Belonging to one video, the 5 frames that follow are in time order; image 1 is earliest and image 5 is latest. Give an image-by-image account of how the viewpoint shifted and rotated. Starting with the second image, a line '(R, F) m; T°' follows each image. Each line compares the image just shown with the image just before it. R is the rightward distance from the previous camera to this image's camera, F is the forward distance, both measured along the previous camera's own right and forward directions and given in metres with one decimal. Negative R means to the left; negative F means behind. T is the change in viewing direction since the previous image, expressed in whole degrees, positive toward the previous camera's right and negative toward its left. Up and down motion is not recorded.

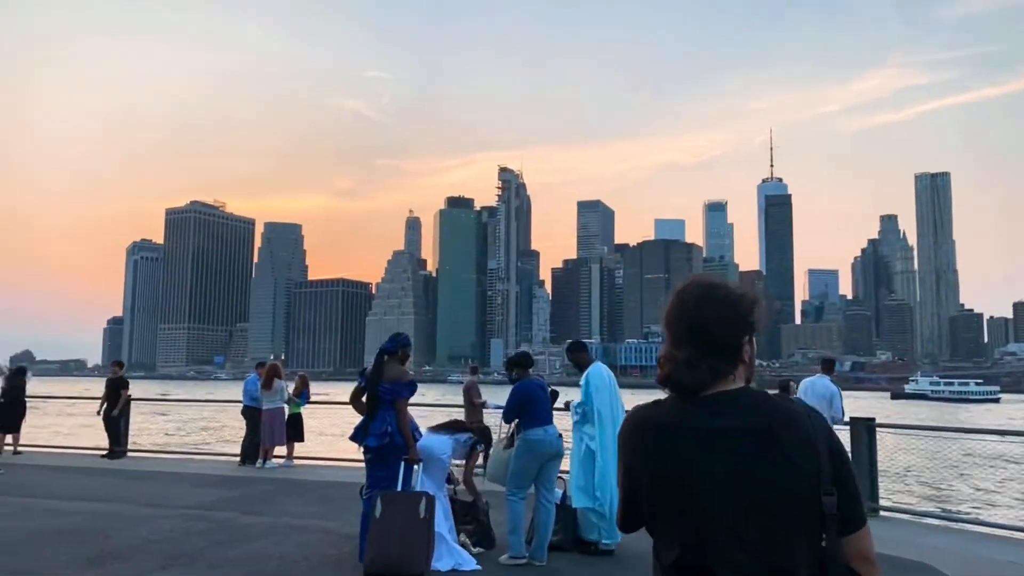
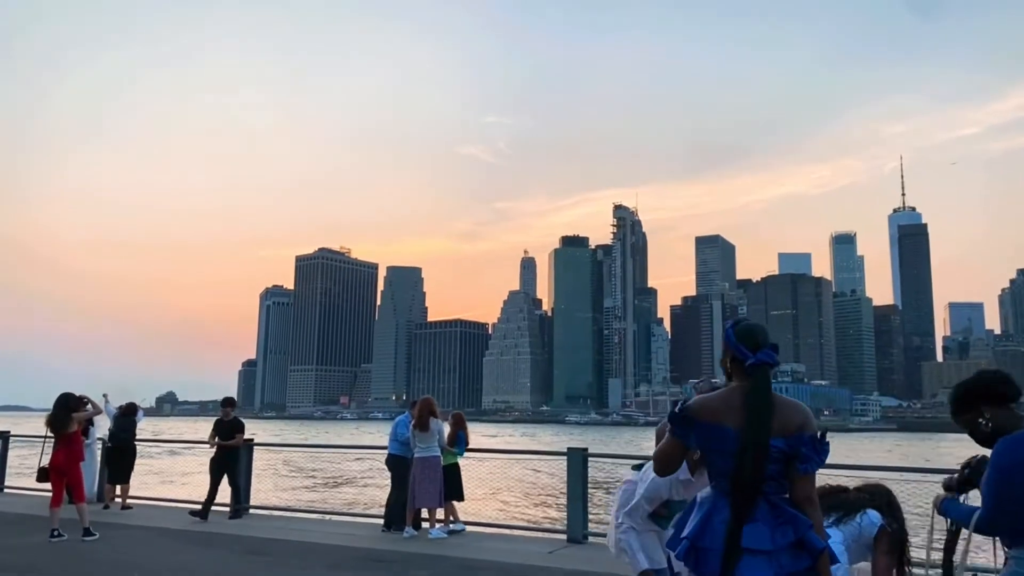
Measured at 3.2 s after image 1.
(-1.2, +3.0) m; -8°
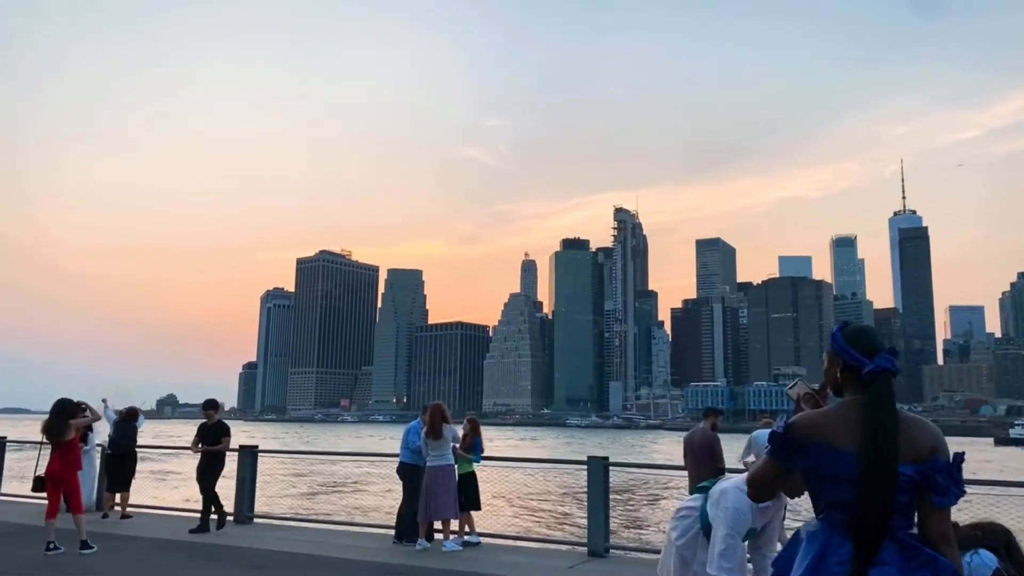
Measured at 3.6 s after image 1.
(-0.2, +0.4) m; 0°
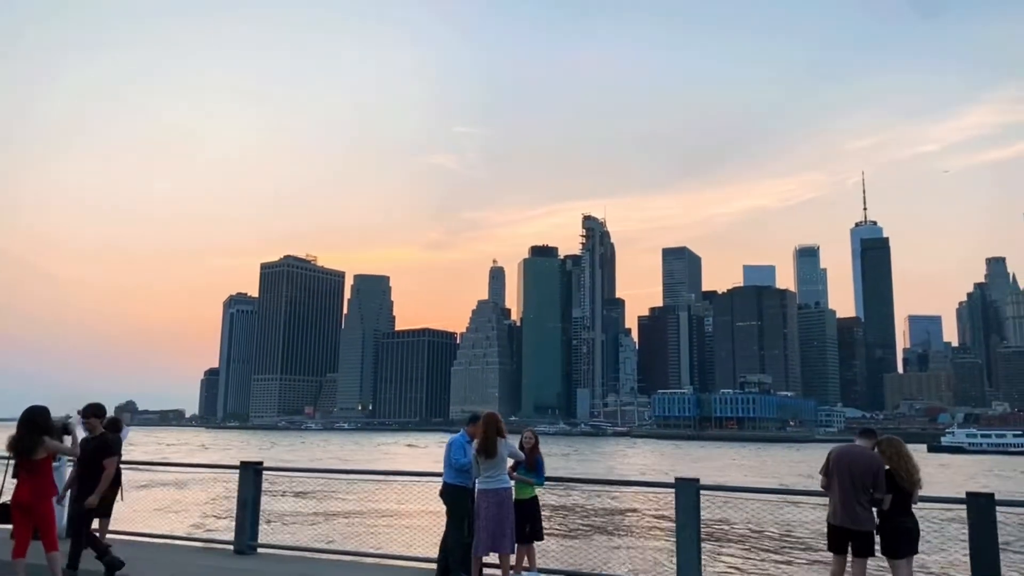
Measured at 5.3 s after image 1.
(-1.0, +1.6) m; +2°
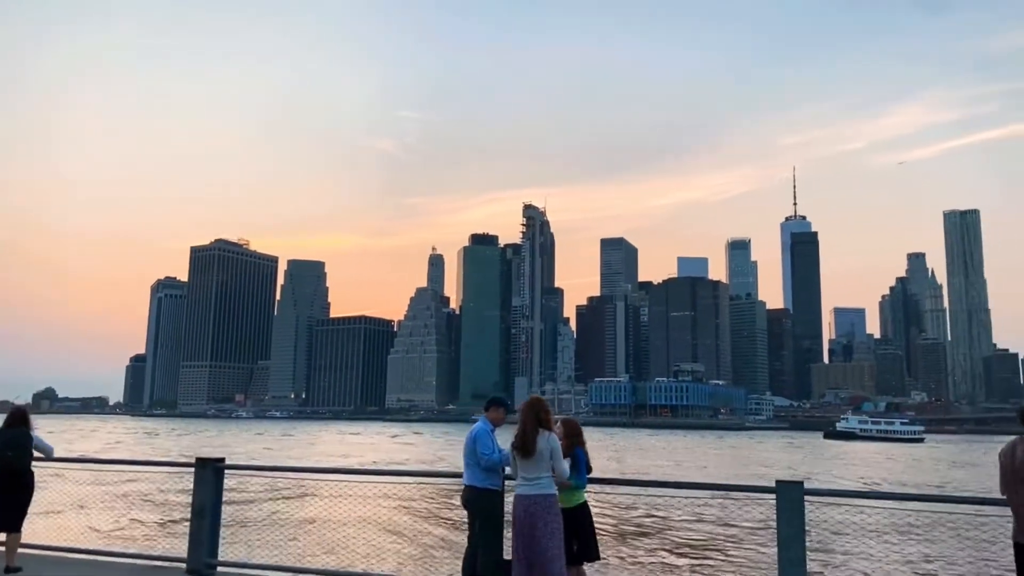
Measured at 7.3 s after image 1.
(-0.9, +1.9) m; +4°
